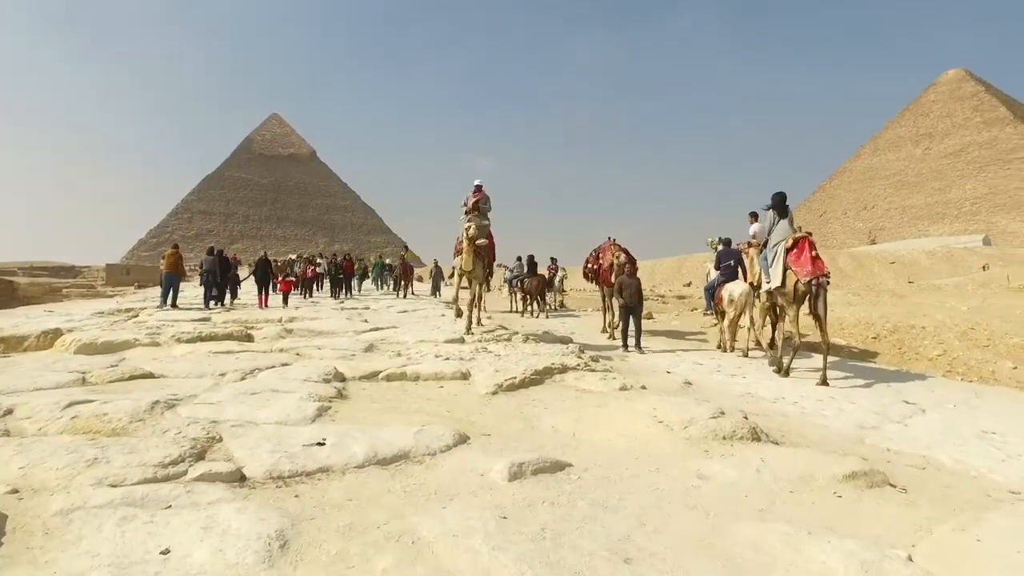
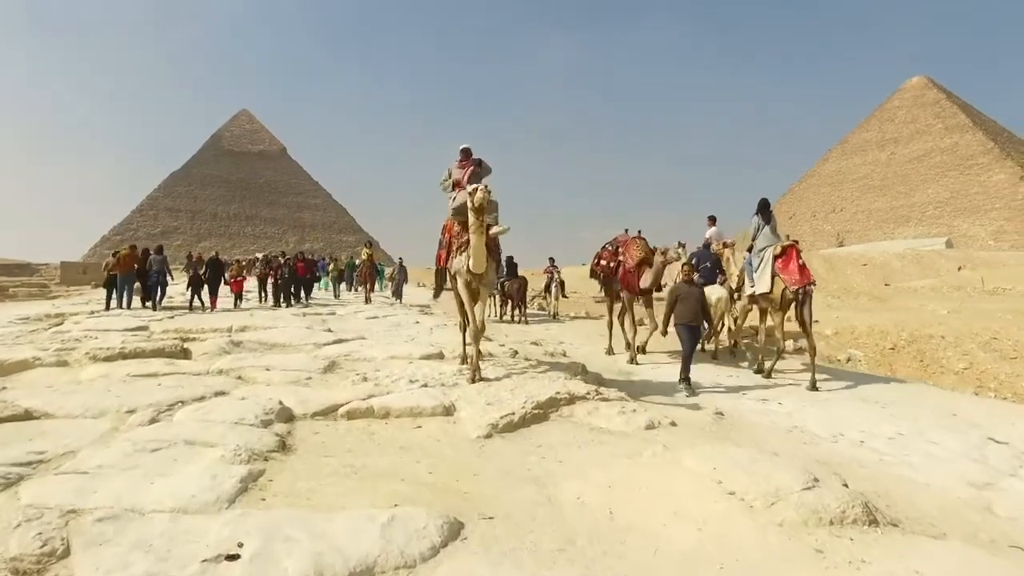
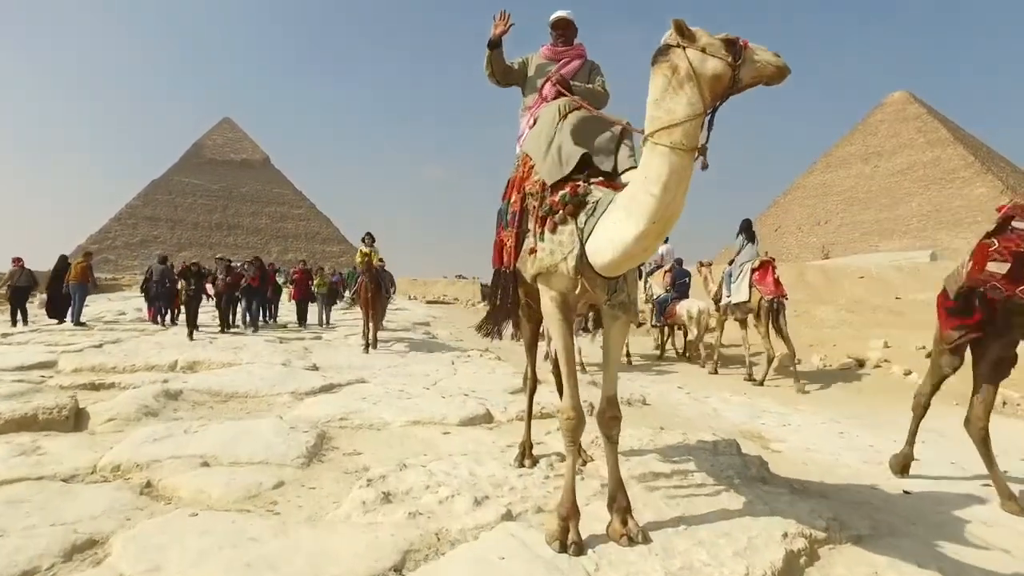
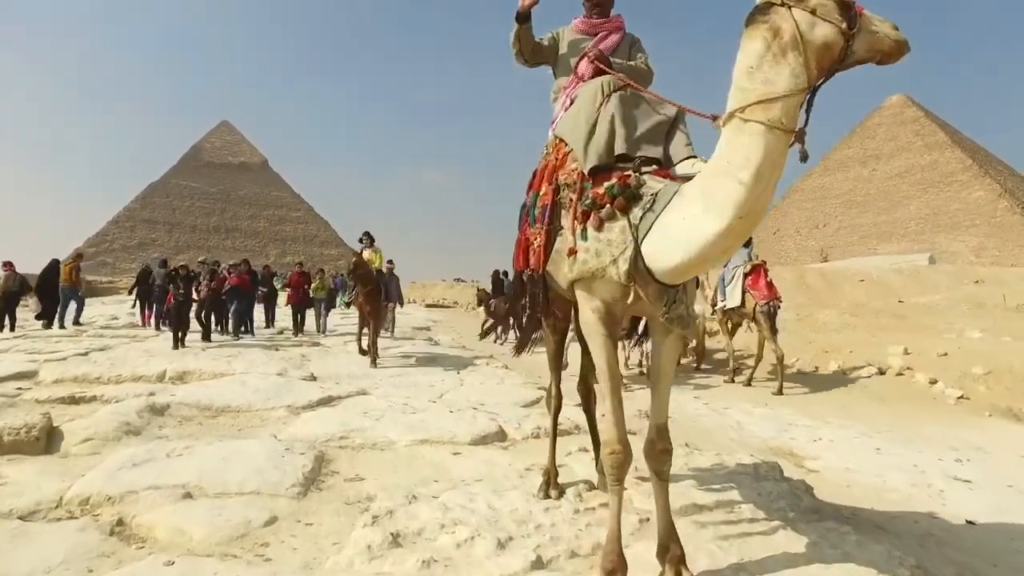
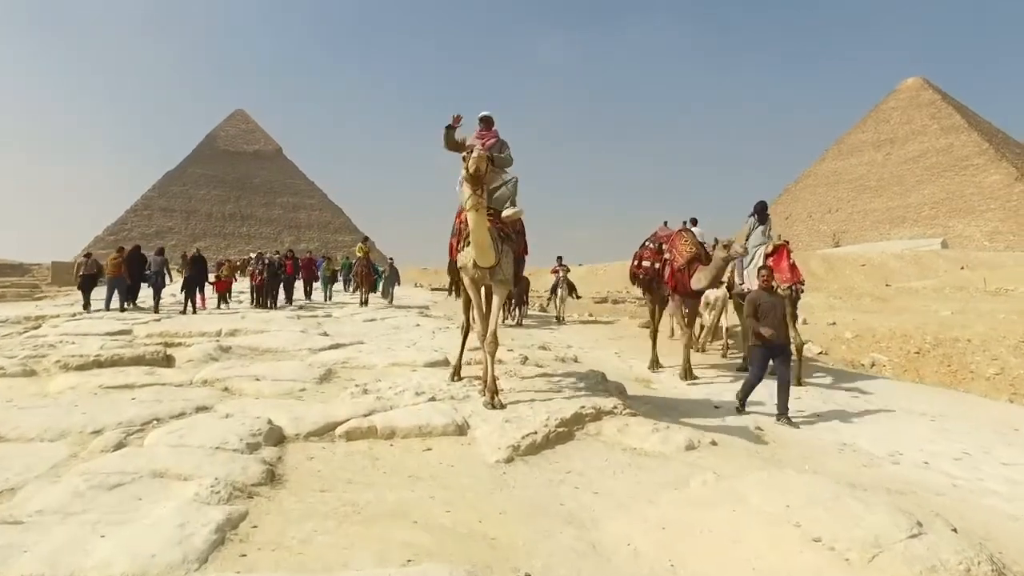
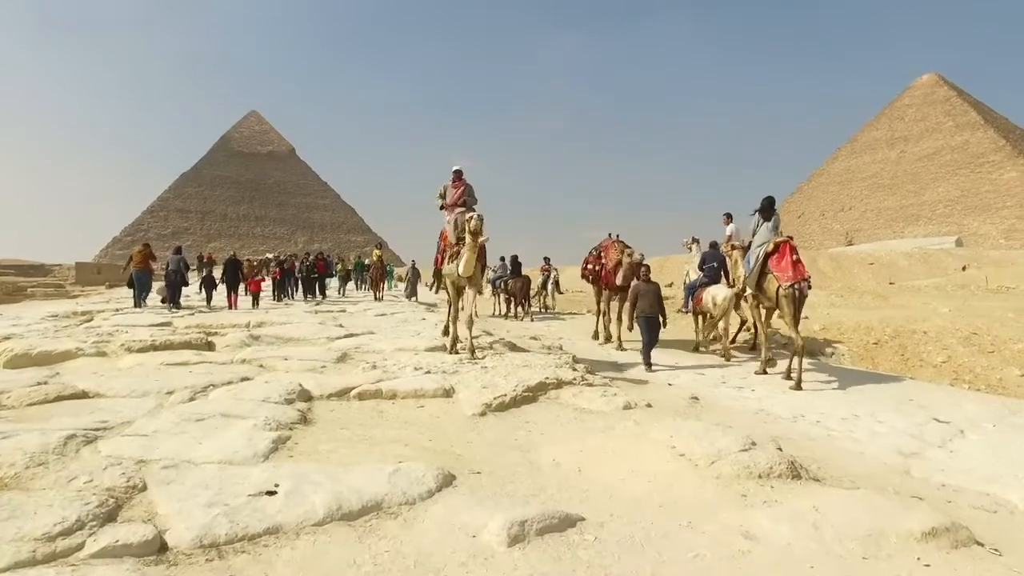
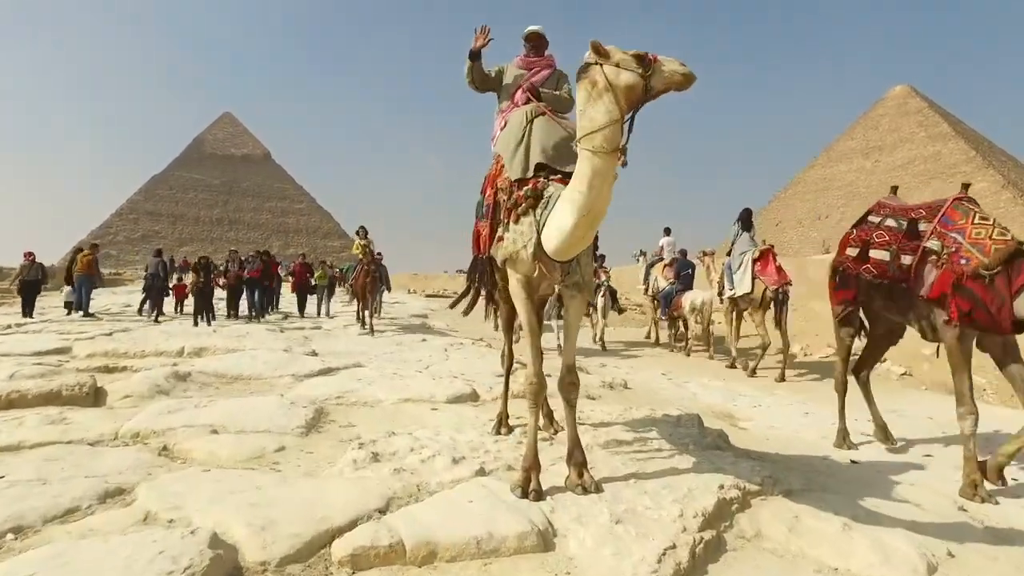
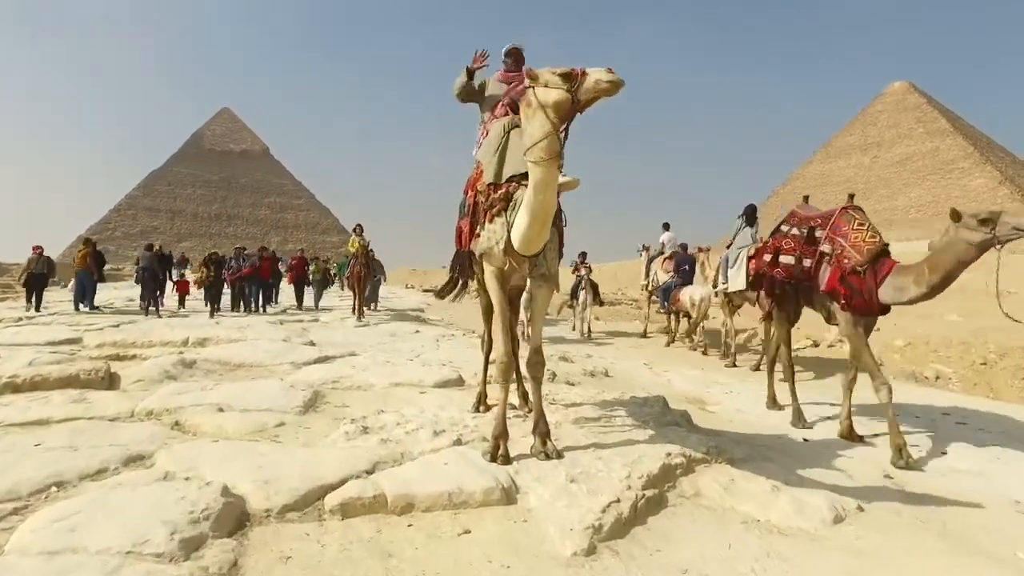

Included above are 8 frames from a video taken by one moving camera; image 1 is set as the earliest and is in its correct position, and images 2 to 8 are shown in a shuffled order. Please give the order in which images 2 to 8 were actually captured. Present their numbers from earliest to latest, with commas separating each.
6, 2, 5, 8, 7, 3, 4
